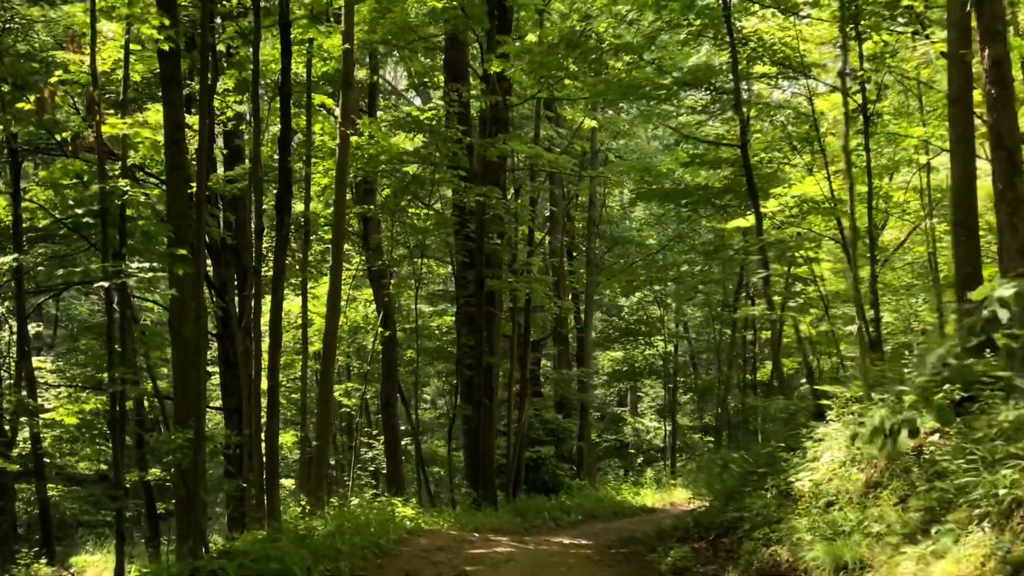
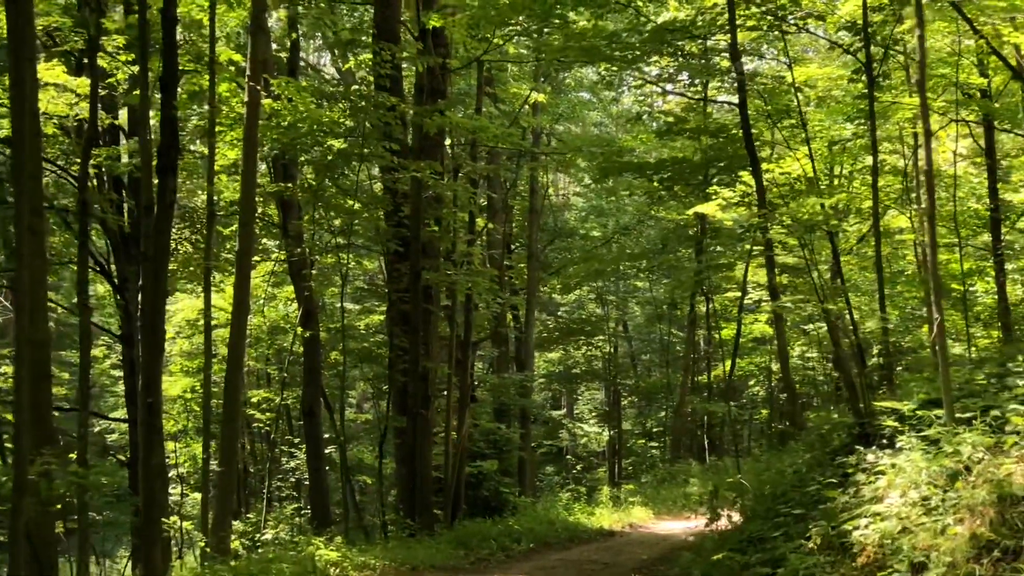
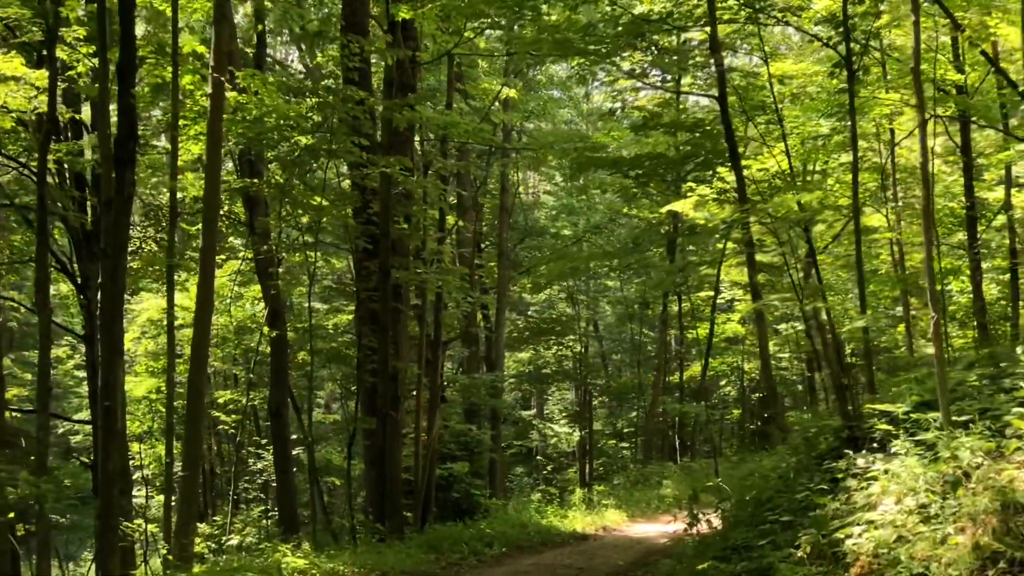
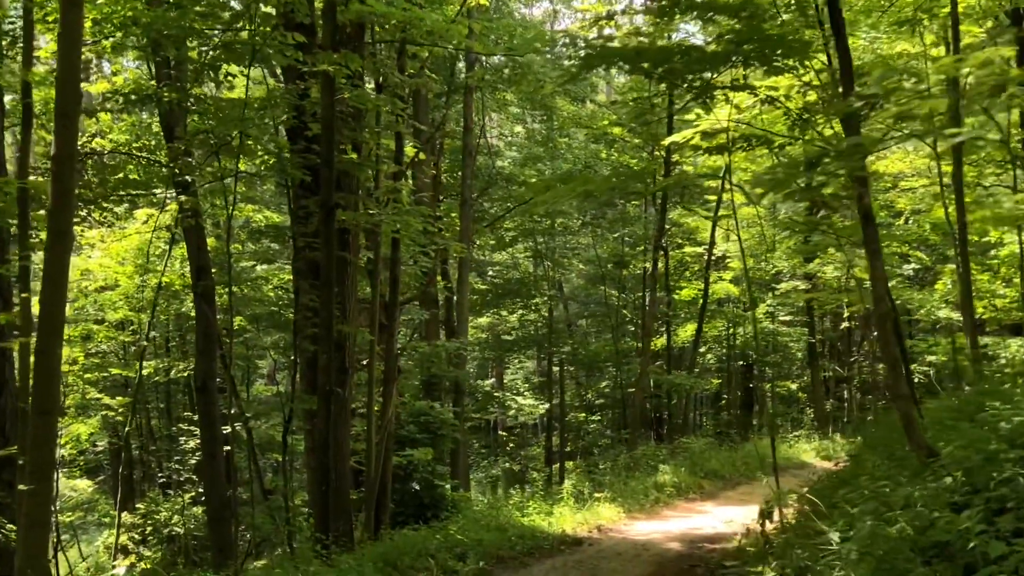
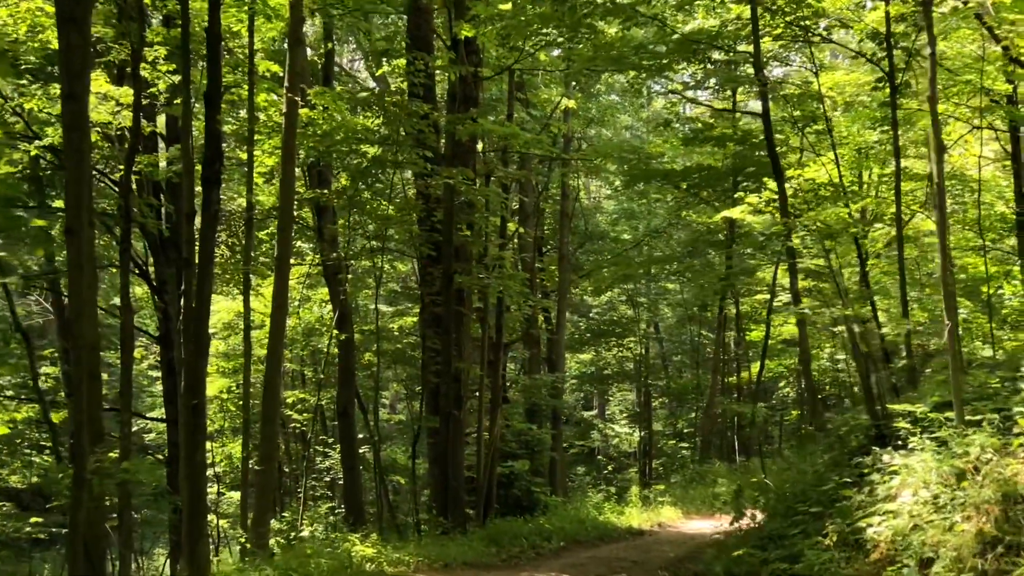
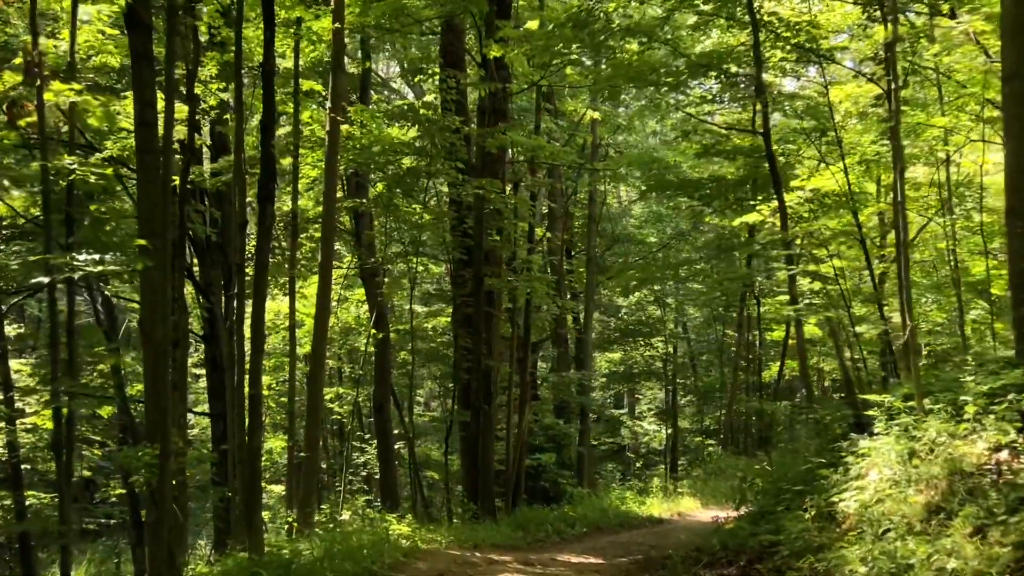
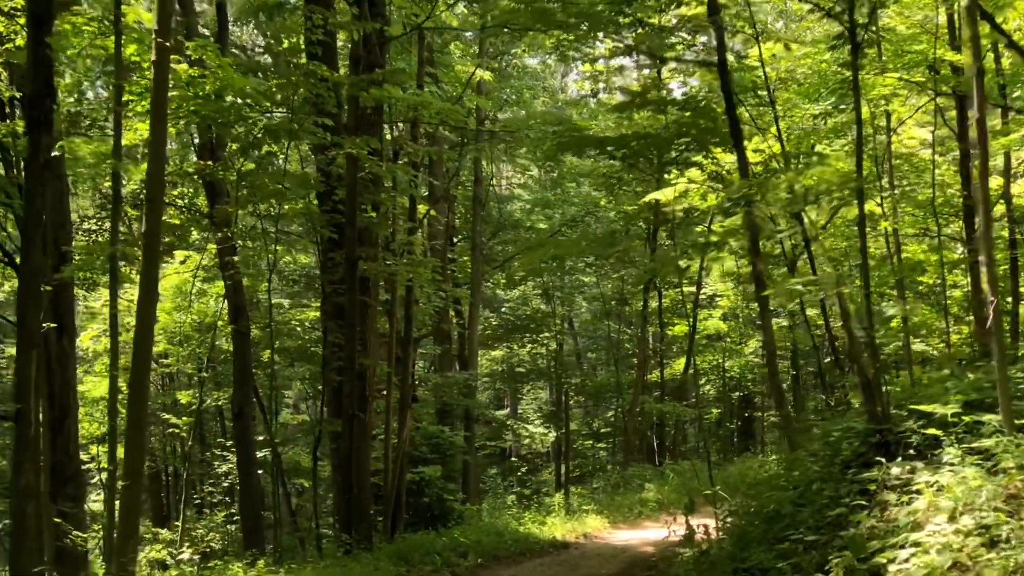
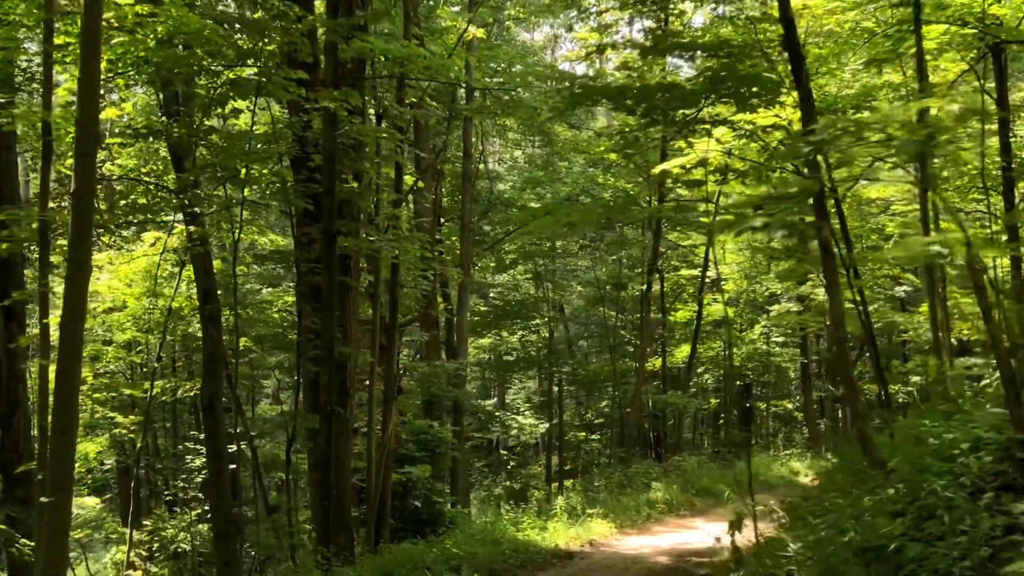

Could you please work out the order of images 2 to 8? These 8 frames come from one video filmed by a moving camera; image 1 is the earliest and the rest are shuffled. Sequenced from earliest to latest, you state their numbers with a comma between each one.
6, 5, 2, 3, 7, 8, 4
